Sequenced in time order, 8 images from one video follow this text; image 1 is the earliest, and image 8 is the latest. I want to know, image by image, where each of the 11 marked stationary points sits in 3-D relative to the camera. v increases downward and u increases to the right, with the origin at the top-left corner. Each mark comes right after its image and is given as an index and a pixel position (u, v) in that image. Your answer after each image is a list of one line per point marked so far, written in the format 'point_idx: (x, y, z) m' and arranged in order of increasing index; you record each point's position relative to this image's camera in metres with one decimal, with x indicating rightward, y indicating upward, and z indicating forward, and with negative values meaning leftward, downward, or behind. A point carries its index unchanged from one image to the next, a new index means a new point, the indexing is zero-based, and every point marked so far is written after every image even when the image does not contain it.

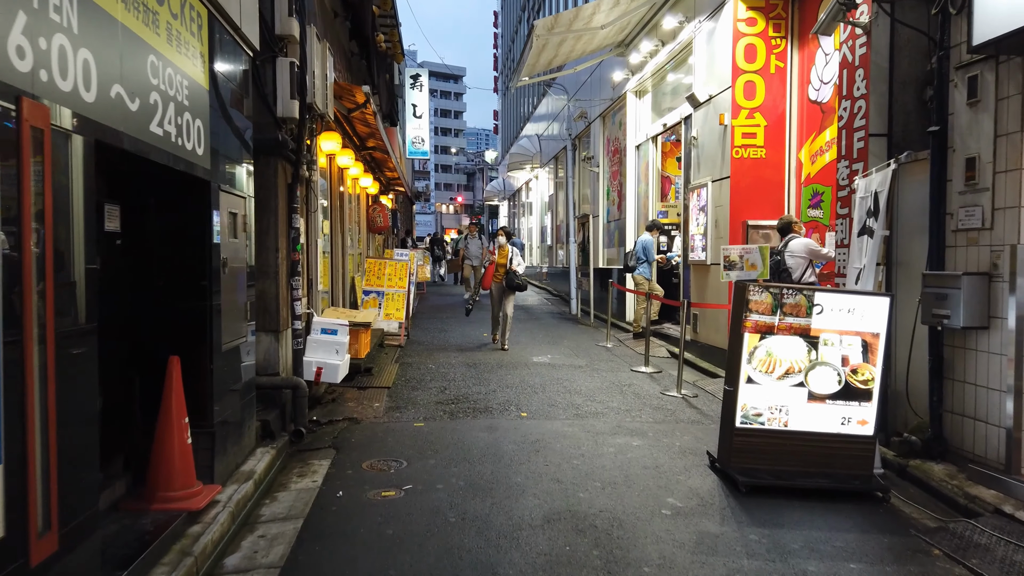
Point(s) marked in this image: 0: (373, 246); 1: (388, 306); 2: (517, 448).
0: (-2.7, +0.8, +13.9) m
1: (-1.8, -0.3, +10.3) m
2: (0.0, -1.1, +5.2) m
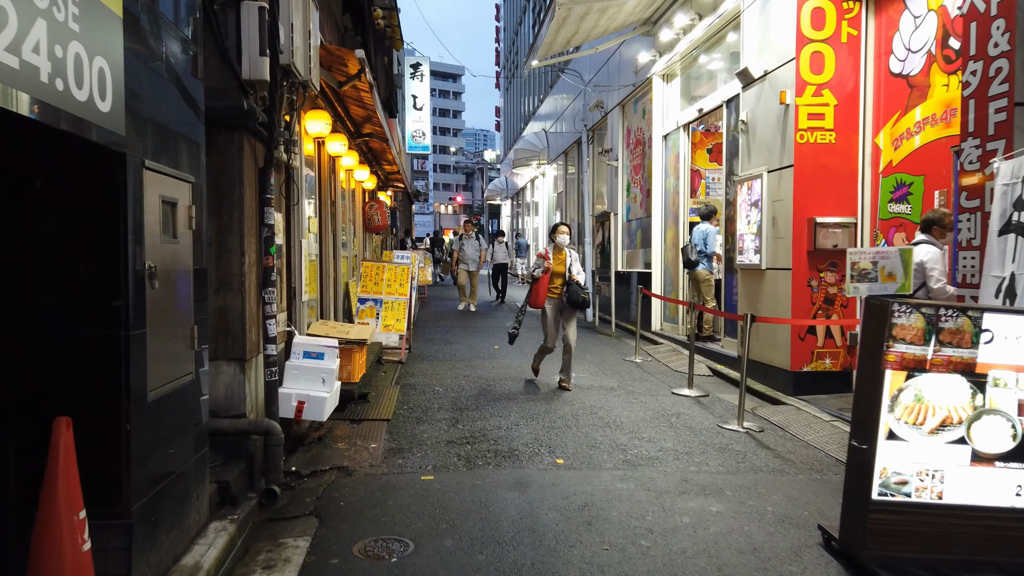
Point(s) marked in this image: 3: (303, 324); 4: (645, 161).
0: (-2.5, +0.7, +12.6) m
1: (-1.6, -0.4, +9.0) m
2: (+0.3, -1.2, +3.9) m
3: (-1.9, -0.3, +6.4) m
4: (+2.2, +2.1, +12.2) m
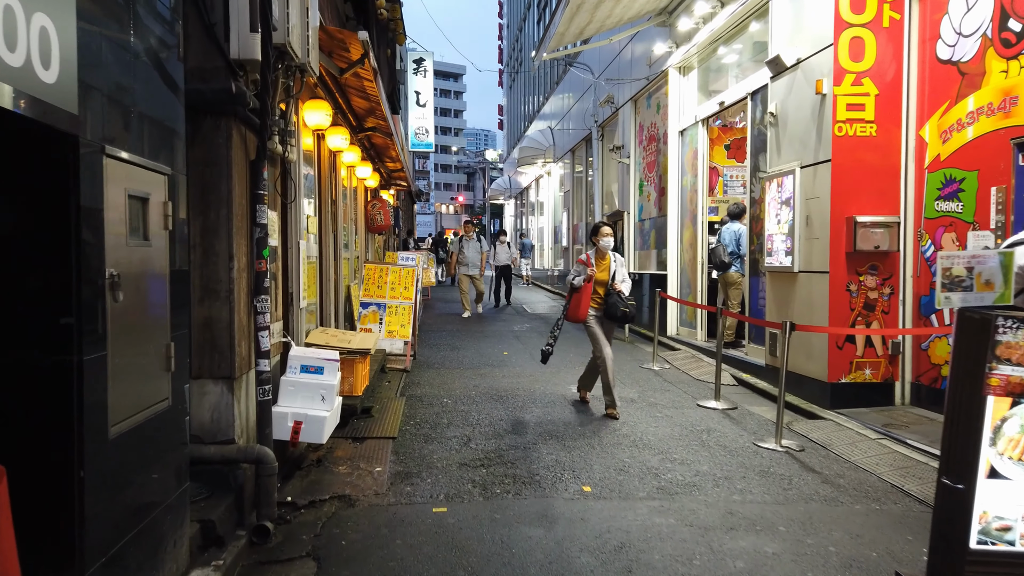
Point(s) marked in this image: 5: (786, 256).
0: (-2.3, +0.7, +12.1) m
1: (-1.4, -0.4, +8.5) m
2: (+0.4, -1.3, +3.4) m
3: (-1.7, -0.4, +5.9) m
4: (+2.4, +2.1, +11.7) m
5: (+2.7, +0.3, +7.1) m
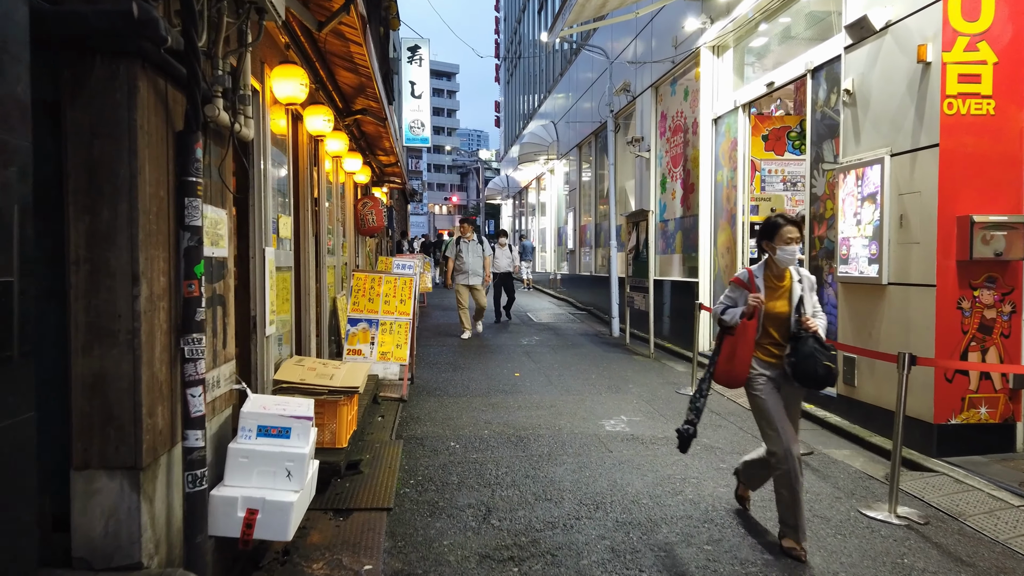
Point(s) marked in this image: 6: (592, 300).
0: (-2.2, +0.5, +10.7) m
1: (-1.3, -0.5, +7.2) m
2: (+0.6, -1.4, +2.0) m
3: (-1.5, -0.5, +4.6) m
4: (+2.5, +2.0, +10.3) m
5: (+2.9, +0.2, +5.8) m
6: (+1.8, -0.2, +16.0) m
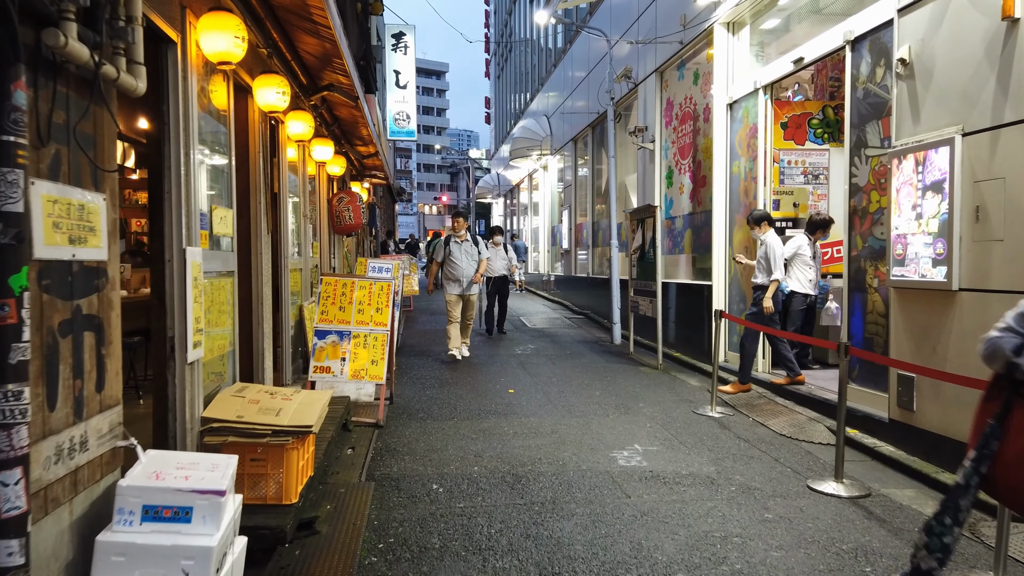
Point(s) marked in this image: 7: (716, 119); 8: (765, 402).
0: (-2.3, +0.5, +9.7) m
1: (-1.3, -0.6, +6.1) m
2: (+0.6, -1.5, +1.1) m
3: (-1.6, -0.5, +3.6) m
4: (+2.4, +1.9, +9.4) m
5: (+2.8, +0.1, +4.9) m
6: (+1.6, -0.3, +15.1) m
7: (+2.4, +2.0, +8.6) m
8: (+2.4, -1.1, +6.8) m
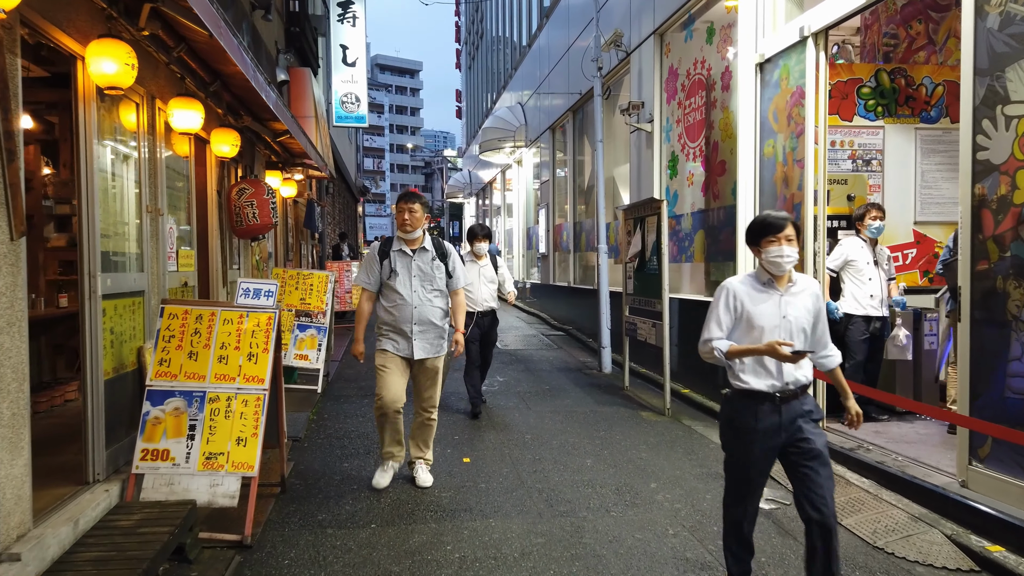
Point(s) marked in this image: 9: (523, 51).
0: (-2.7, +0.3, +7.4) m
1: (-1.6, -0.8, +3.9) m
2: (+0.5, -1.6, -1.1) m
3: (-1.8, -0.7, +1.3) m
4: (+2.0, +1.7, +7.3) m
5: (+2.6, 0.0, +2.8) m
6: (+1.1, -0.5, +12.9) m
7: (+2.1, +1.8, +6.5) m
8: (+2.1, -1.2, +4.7) m
9: (+0.3, +6.2, +18.8) m
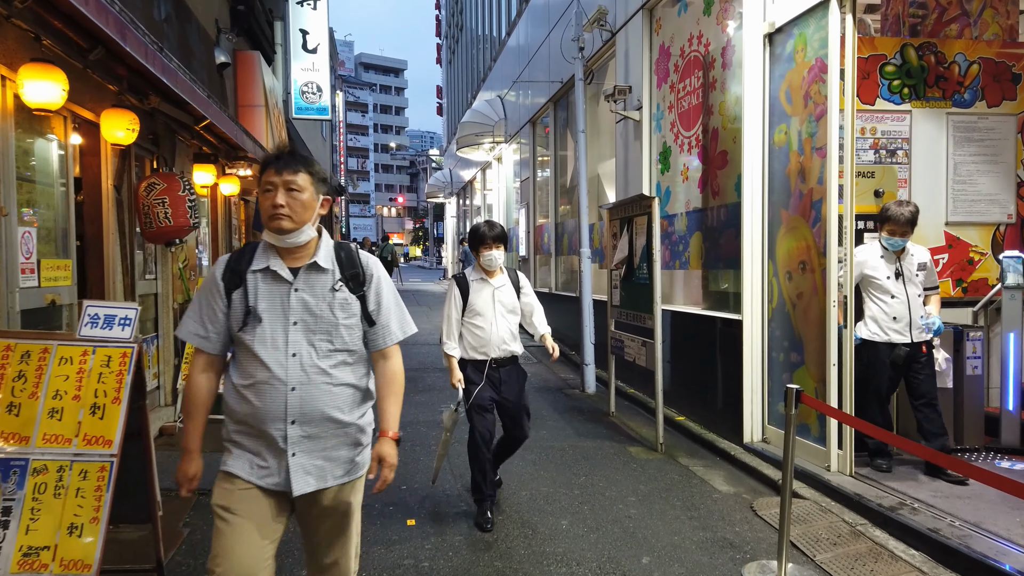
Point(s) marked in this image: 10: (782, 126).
0: (-3.0, +0.2, +6.3) m
1: (-1.8, -0.9, +2.8) m
2: (+0.4, -1.7, -2.2) m
3: (-1.9, -0.8, +0.2) m
4: (+1.7, +1.6, +6.2) m
5: (+2.4, -0.1, +1.7) m
6: (+0.7, -0.6, +11.9) m
7: (+1.8, +1.7, +5.5) m
8: (+1.8, -1.3, +3.7) m
9: (-0.2, +6.1, +17.8) m
10: (+2.0, +1.2, +5.3) m
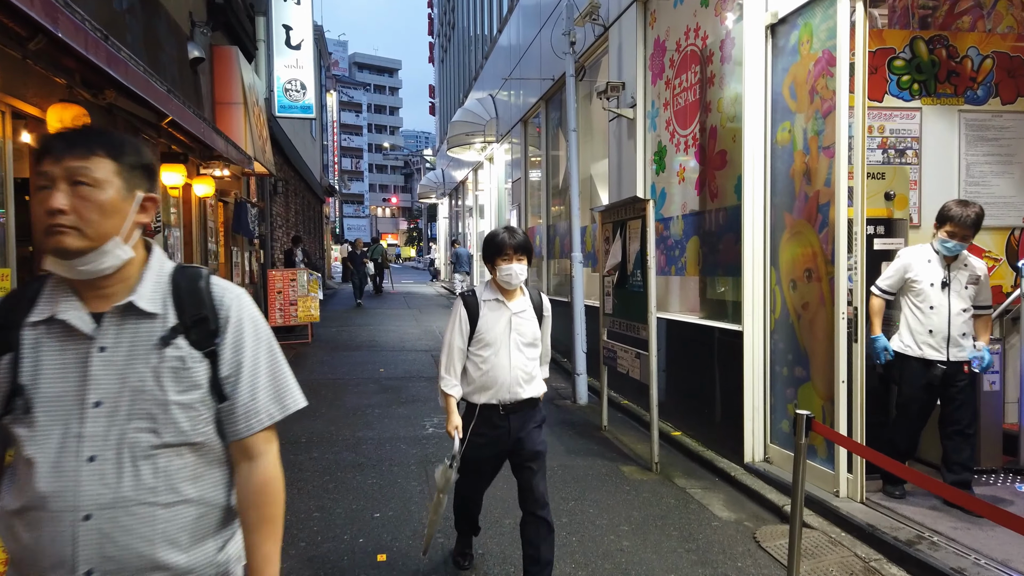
0: (-3.1, +0.1, +5.9) m
1: (-1.9, -1.0, +2.4) m
2: (+0.3, -1.8, -2.6) m
3: (-2.0, -0.9, -0.2) m
4: (+1.6, +1.6, +5.9) m
5: (+2.3, -0.2, +1.4) m
6: (+0.5, -0.7, +11.5) m
7: (+1.7, +1.7, +5.1) m
8: (+1.7, -1.4, +3.3) m
9: (-0.4, +6.0, +17.4) m
10: (+1.9, +1.1, +4.9) m
